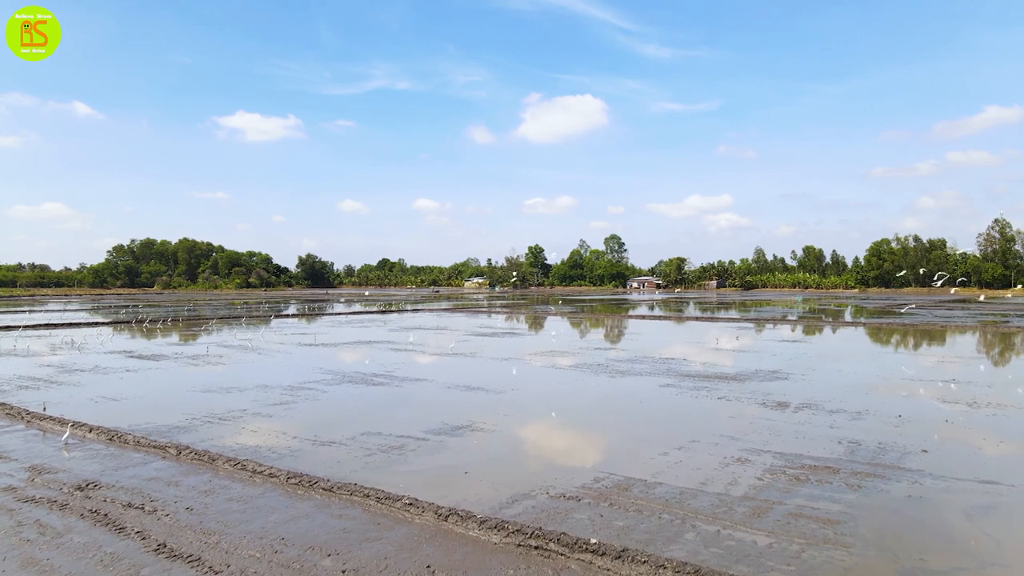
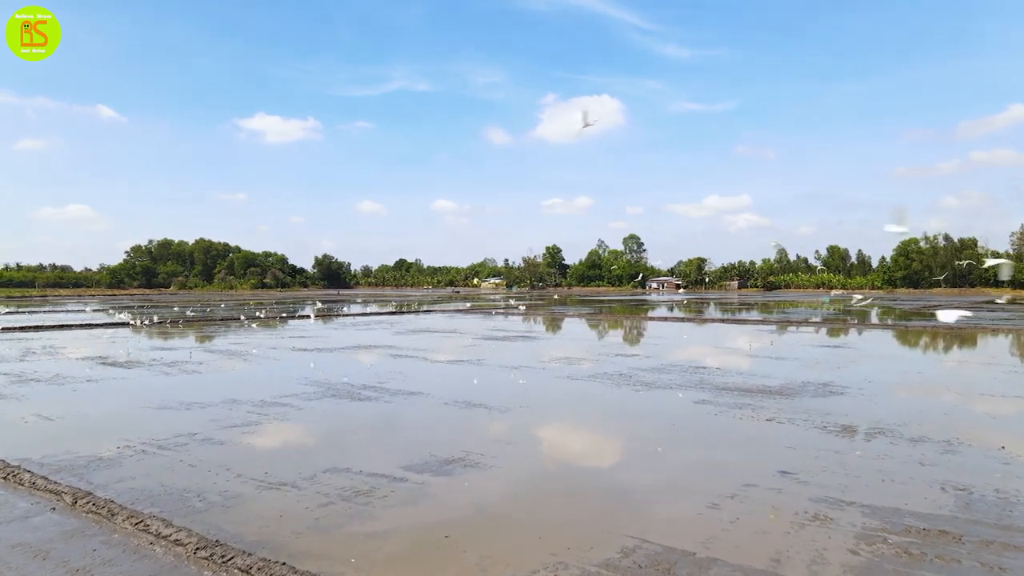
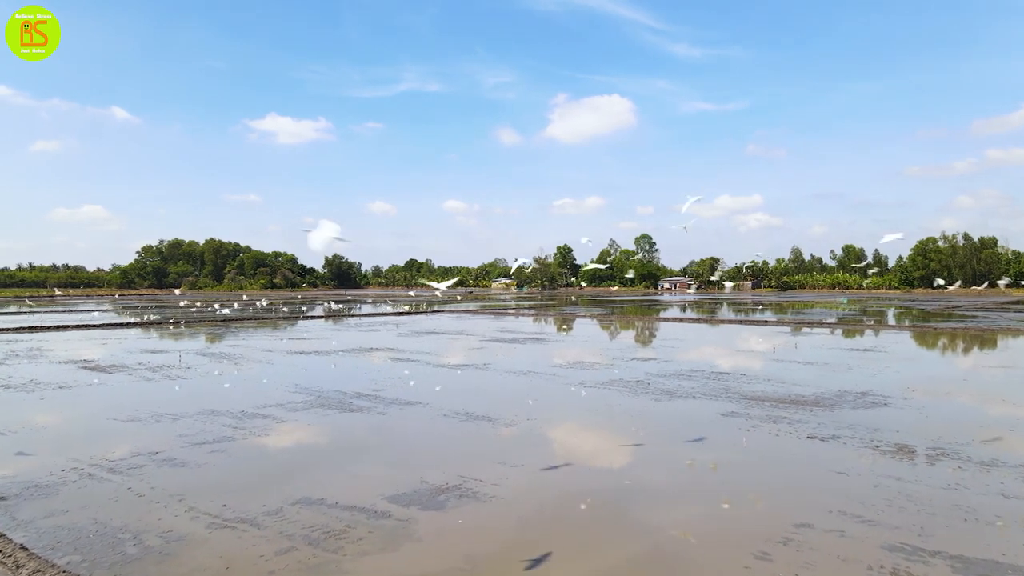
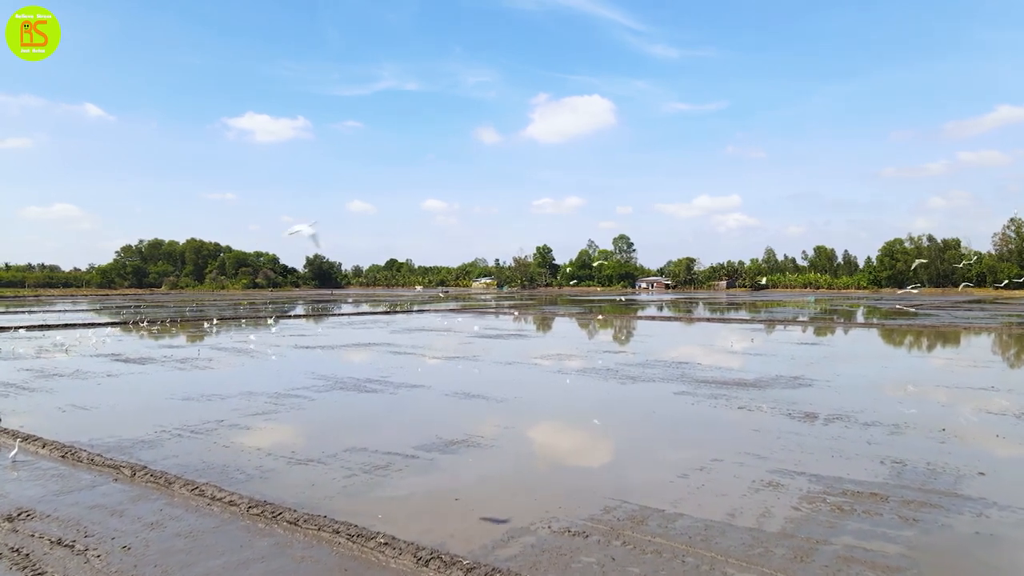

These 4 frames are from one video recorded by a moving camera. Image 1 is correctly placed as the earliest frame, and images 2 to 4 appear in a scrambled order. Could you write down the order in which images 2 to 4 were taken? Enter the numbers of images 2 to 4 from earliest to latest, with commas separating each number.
4, 2, 3
